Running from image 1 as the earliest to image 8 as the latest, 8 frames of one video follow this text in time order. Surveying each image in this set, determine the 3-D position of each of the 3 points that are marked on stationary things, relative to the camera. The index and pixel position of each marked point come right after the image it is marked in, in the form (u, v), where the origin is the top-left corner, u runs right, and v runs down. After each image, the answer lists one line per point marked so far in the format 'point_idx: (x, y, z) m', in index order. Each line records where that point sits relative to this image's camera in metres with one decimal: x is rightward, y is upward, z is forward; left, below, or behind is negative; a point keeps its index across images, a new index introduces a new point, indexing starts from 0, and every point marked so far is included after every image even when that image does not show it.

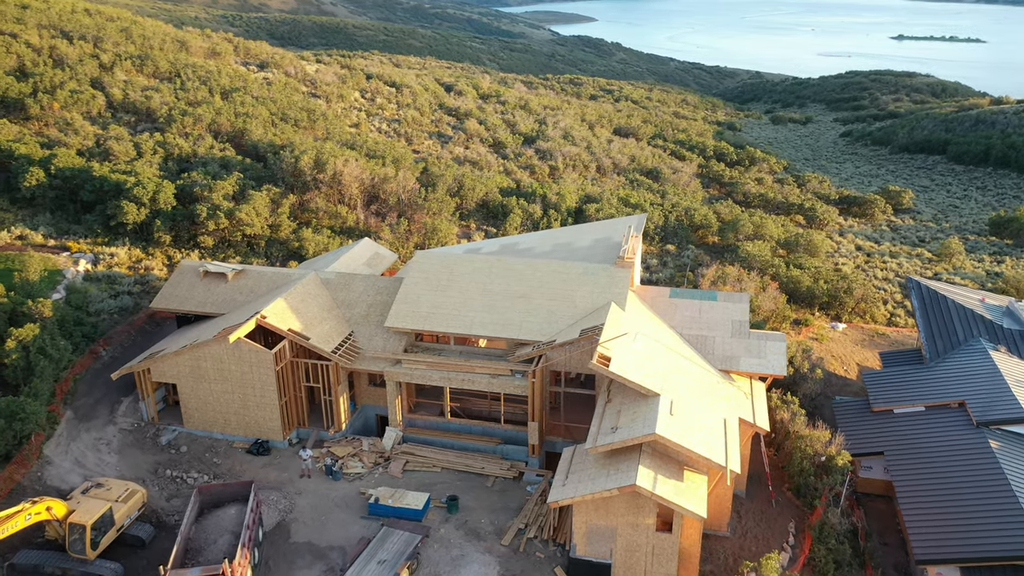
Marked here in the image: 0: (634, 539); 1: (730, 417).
0: (+2.5, -5.2, +16.9) m
1: (+4.9, -2.9, +18.2) m
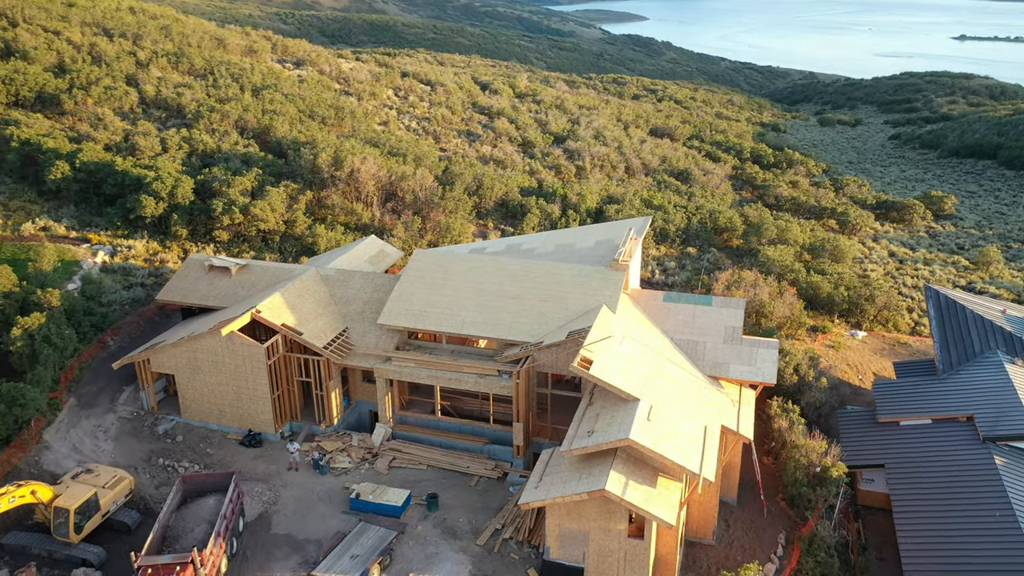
0: (+2.0, -5.3, +16.8) m
1: (+4.4, -3.0, +18.0) m
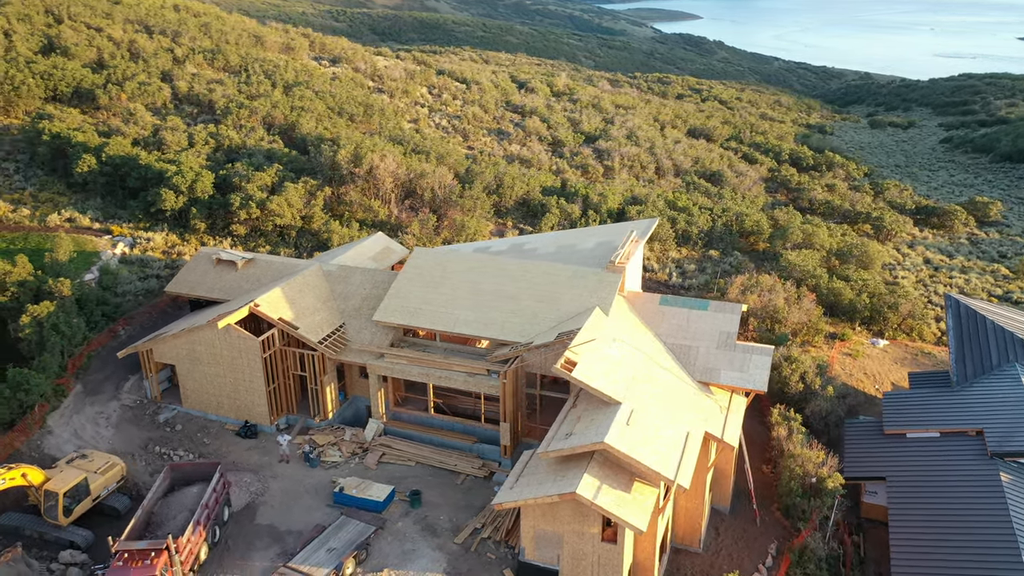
0: (+1.4, -5.3, +16.7) m
1: (+4.0, -3.1, +17.7) m
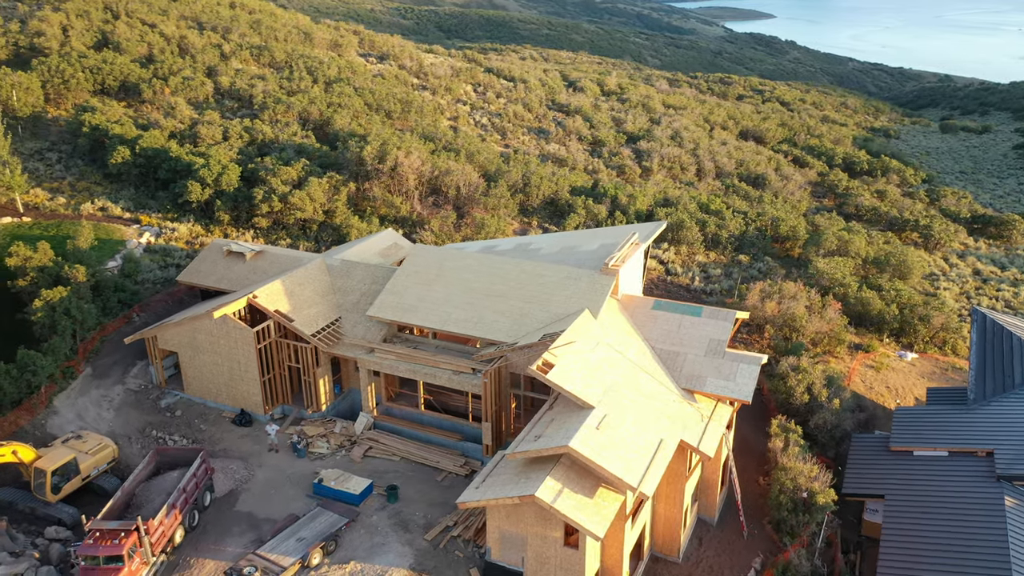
0: (+0.6, -5.4, +16.6) m
1: (+3.3, -3.2, +17.4) m
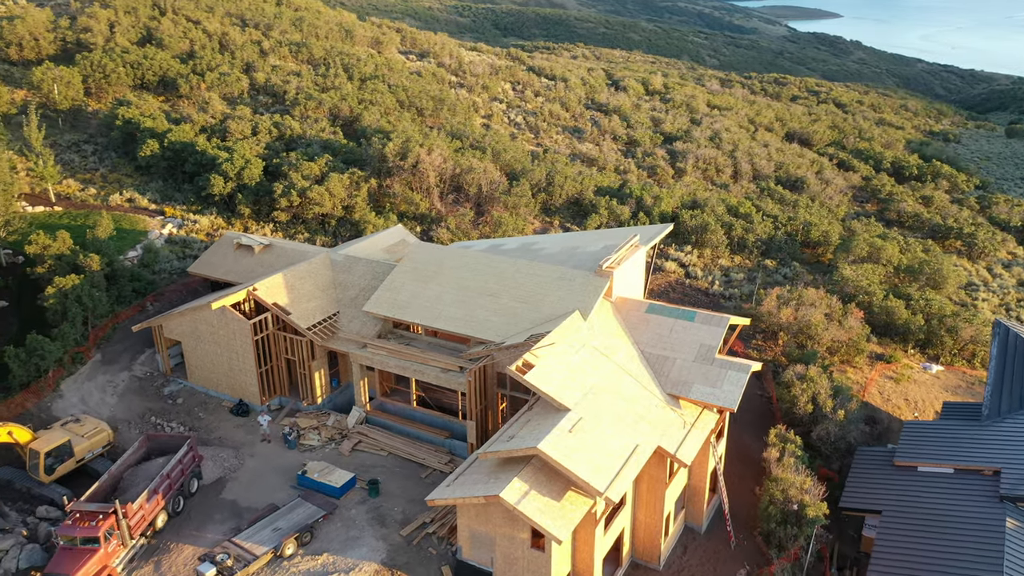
0: (0.0, -5.4, +16.5) m
1: (+2.8, -3.3, +17.2) m
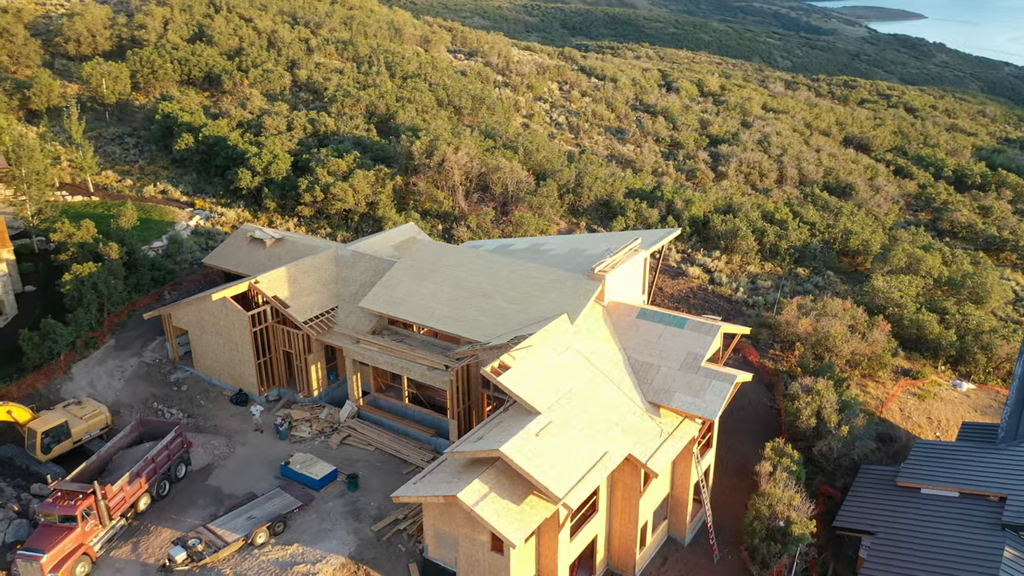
0: (-0.8, -5.4, +16.5) m
1: (+2.1, -3.4, +16.9) m
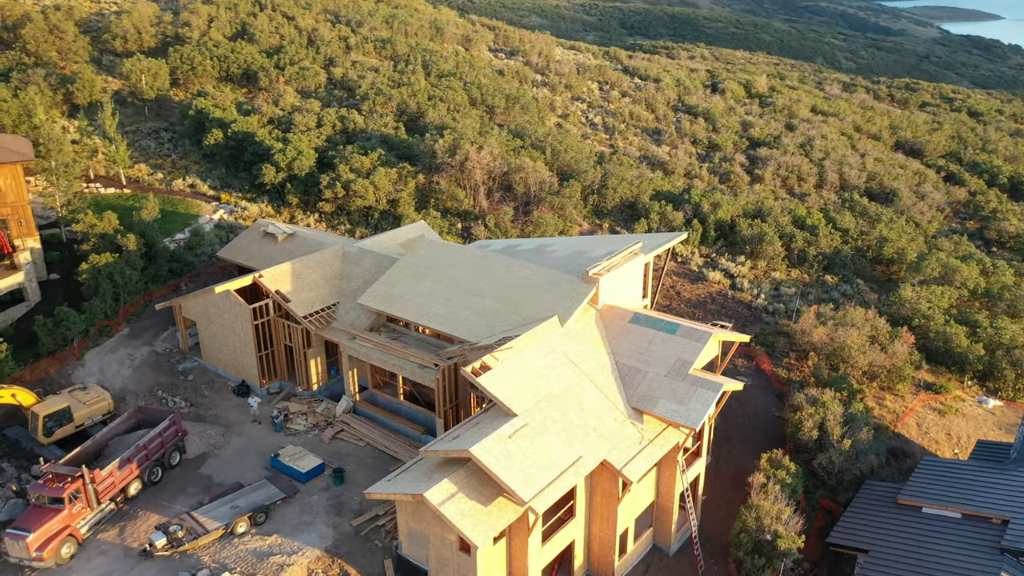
0: (-1.4, -5.4, +16.5) m
1: (+1.6, -3.4, +16.8) m
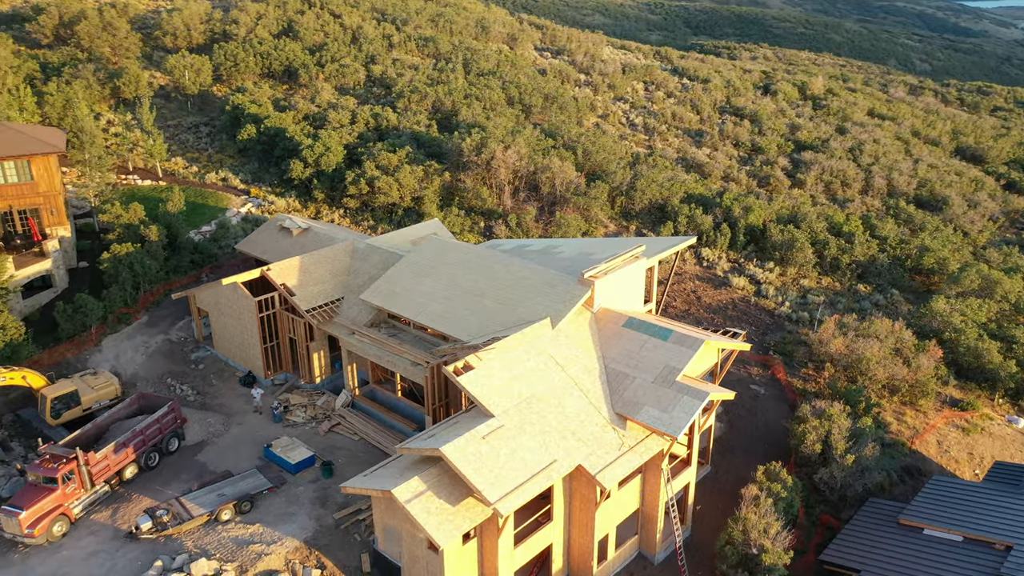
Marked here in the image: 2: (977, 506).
0: (-2.0, -5.3, +16.6) m
1: (+1.0, -3.5, +16.6) m
2: (+11.3, -5.3, +19.8) m
